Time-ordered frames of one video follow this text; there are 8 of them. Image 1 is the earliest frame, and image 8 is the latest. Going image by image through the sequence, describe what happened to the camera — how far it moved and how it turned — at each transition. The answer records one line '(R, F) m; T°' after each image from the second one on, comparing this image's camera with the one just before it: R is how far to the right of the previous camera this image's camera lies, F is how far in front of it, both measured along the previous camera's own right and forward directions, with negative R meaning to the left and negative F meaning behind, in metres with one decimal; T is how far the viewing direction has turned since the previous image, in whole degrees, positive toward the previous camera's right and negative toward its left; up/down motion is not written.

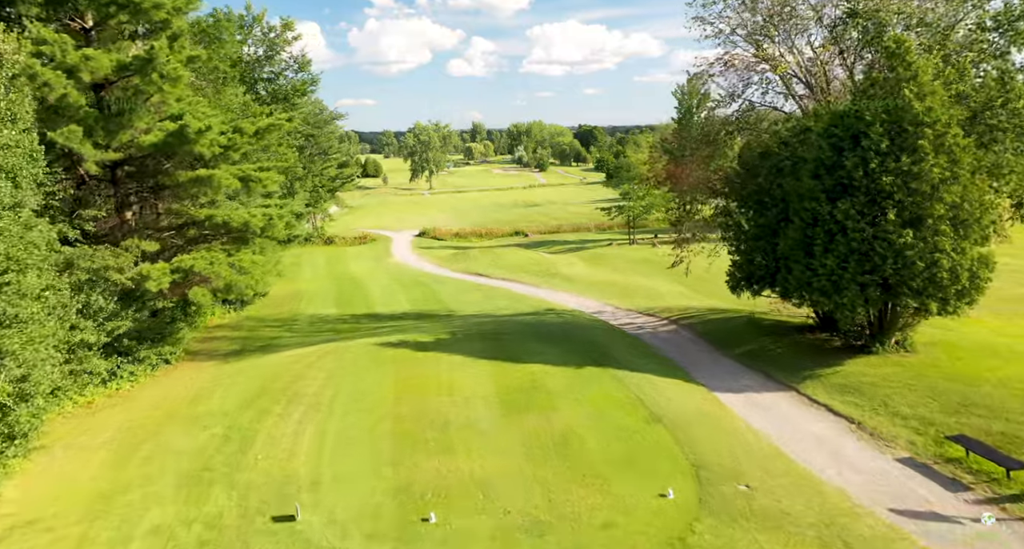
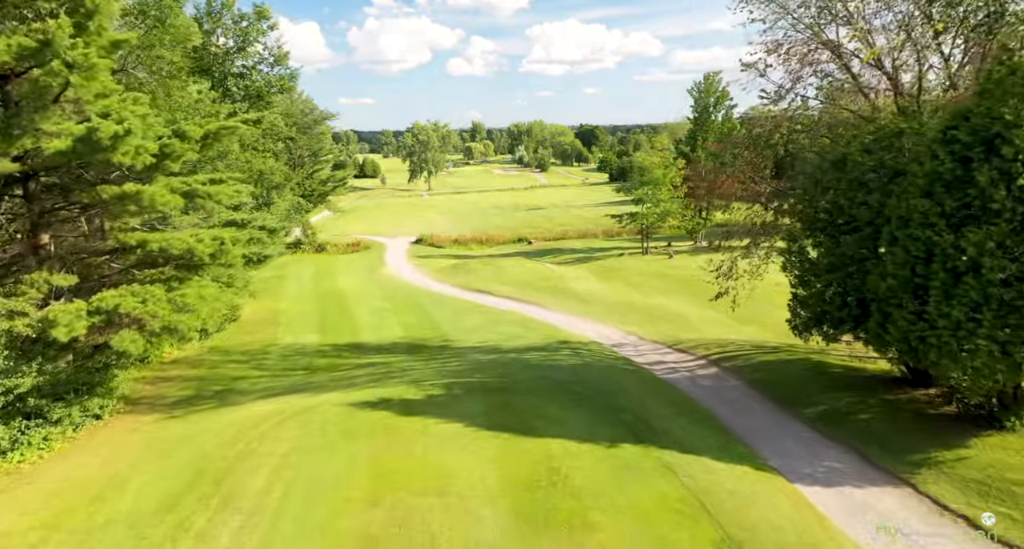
(-0.2, +3.7) m; 0°
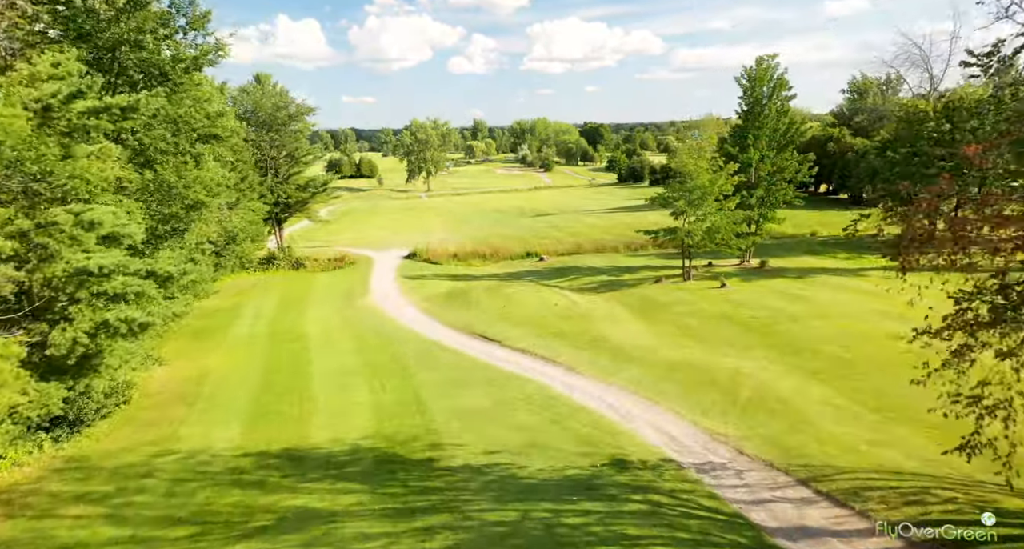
(-0.5, +8.4) m; 0°
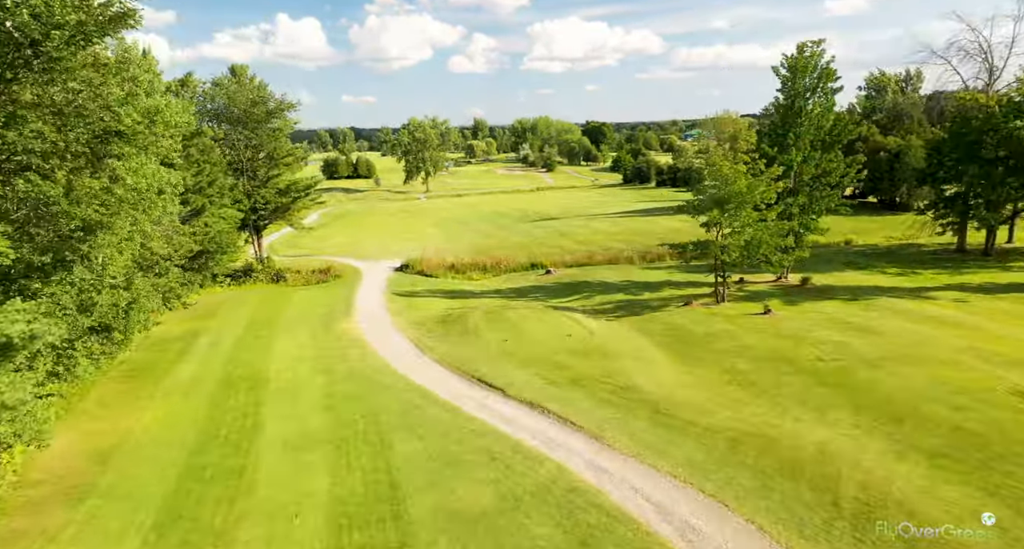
(-0.2, +5.3) m; 0°
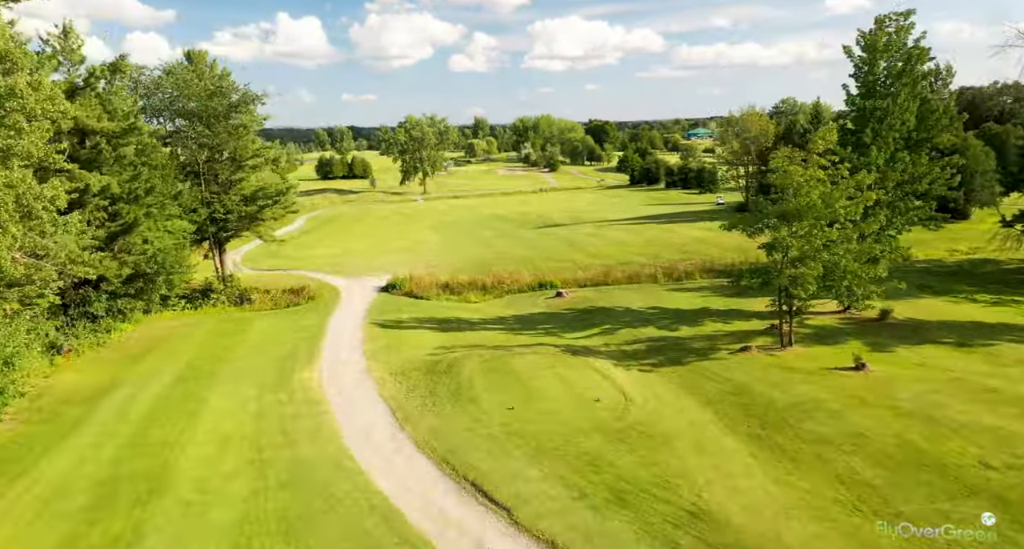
(-0.2, +7.1) m; 0°
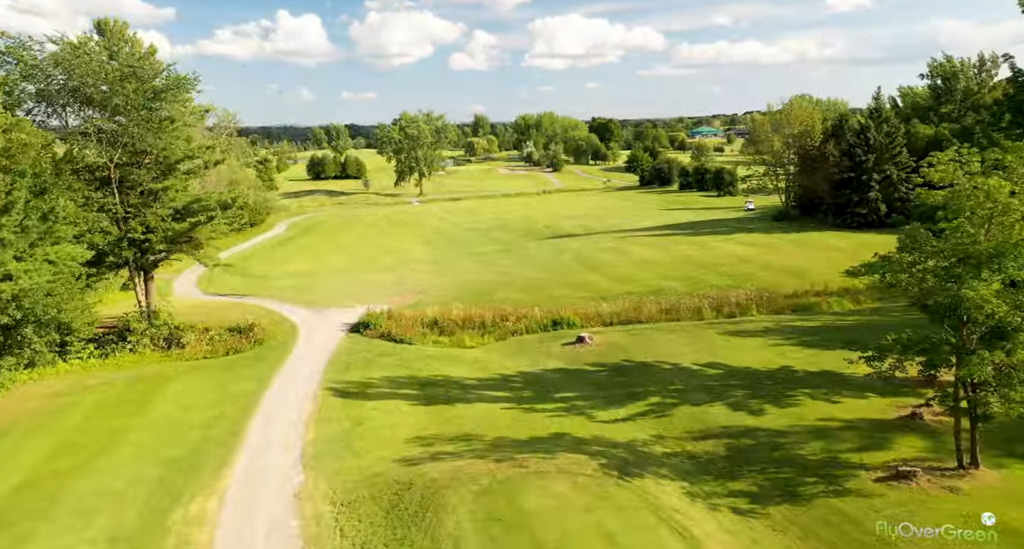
(-0.3, +9.4) m; 0°
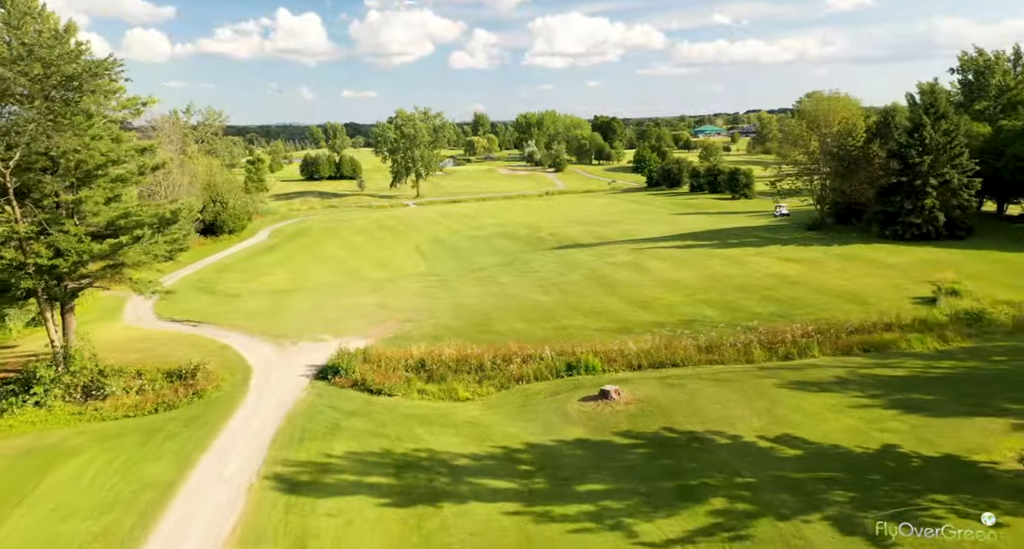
(-0.2, +6.6) m; 0°
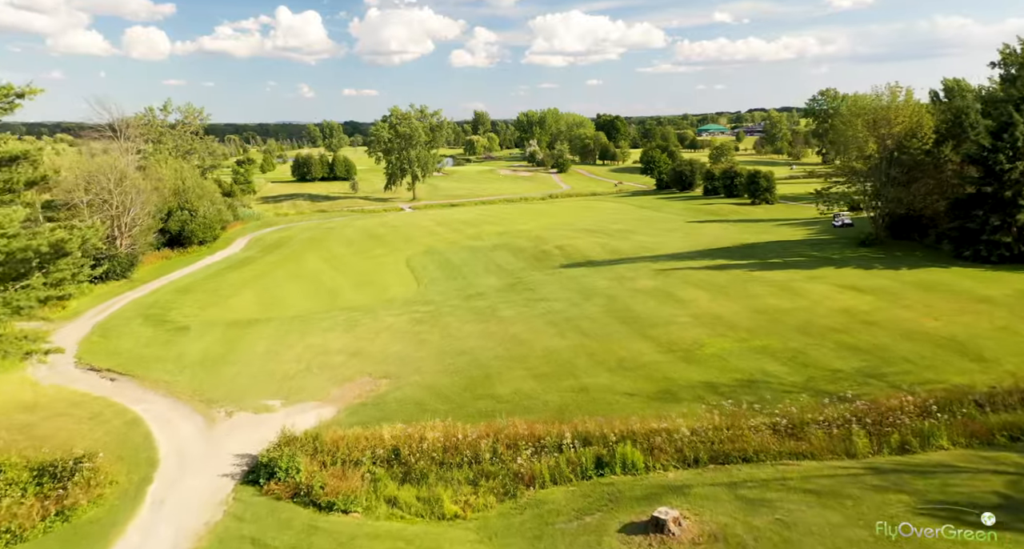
(-0.2, +7.9) m; 0°
